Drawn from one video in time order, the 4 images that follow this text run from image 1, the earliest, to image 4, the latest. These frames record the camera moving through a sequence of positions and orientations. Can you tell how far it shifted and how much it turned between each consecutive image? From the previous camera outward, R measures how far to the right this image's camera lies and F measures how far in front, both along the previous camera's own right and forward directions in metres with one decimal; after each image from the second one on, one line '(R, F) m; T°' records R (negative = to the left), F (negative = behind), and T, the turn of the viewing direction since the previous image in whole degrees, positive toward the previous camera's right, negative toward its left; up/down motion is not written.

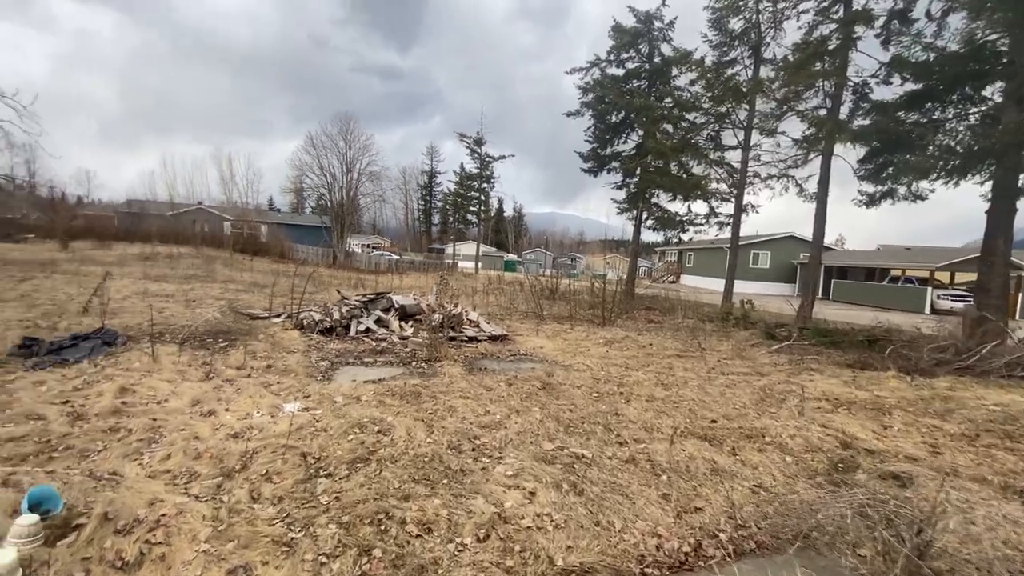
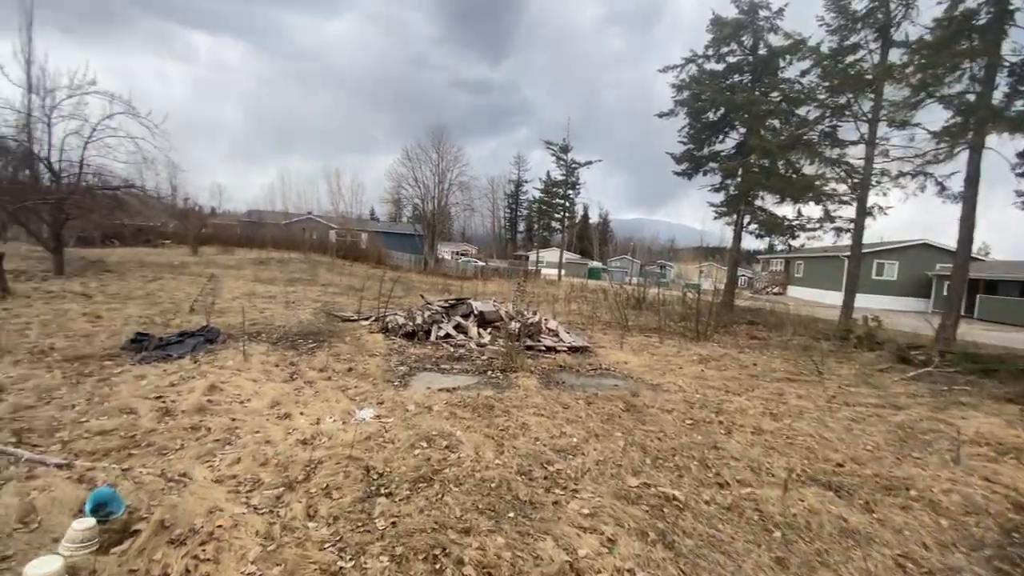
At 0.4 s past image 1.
(0.0, +0.4) m; -10°
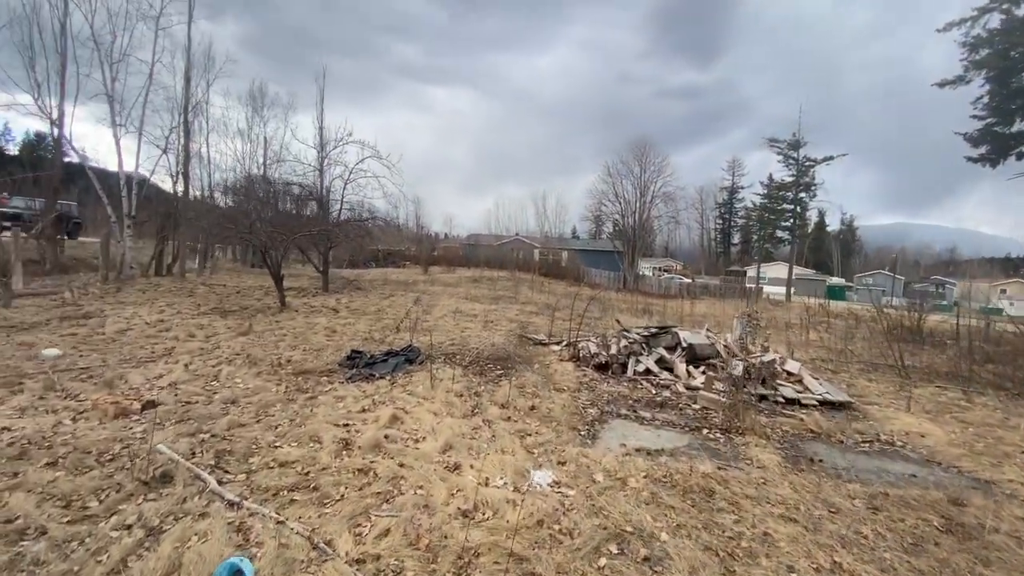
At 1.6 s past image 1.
(-0.1, +1.0) m; -24°
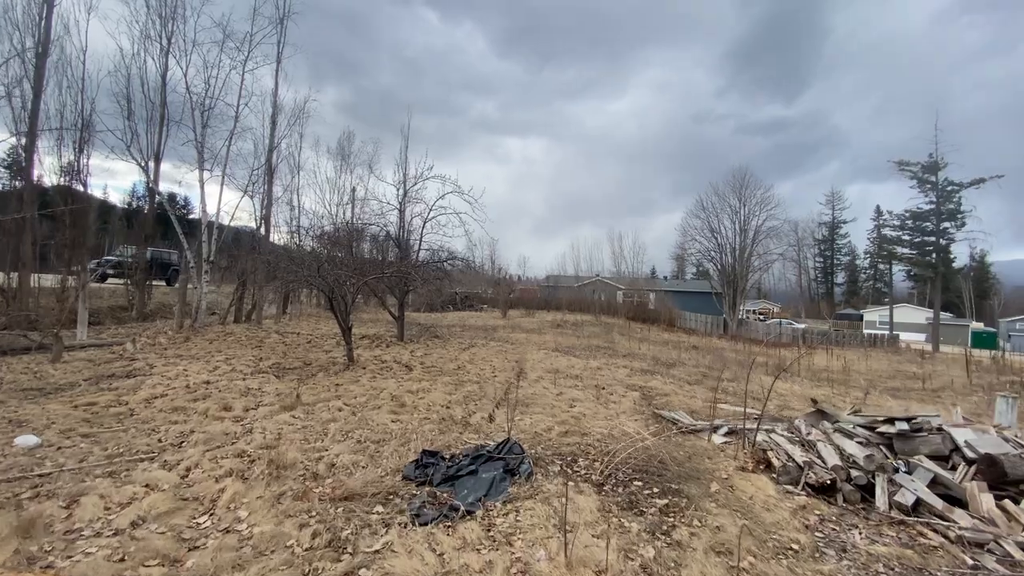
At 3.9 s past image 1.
(-0.7, +2.2) m; -9°
